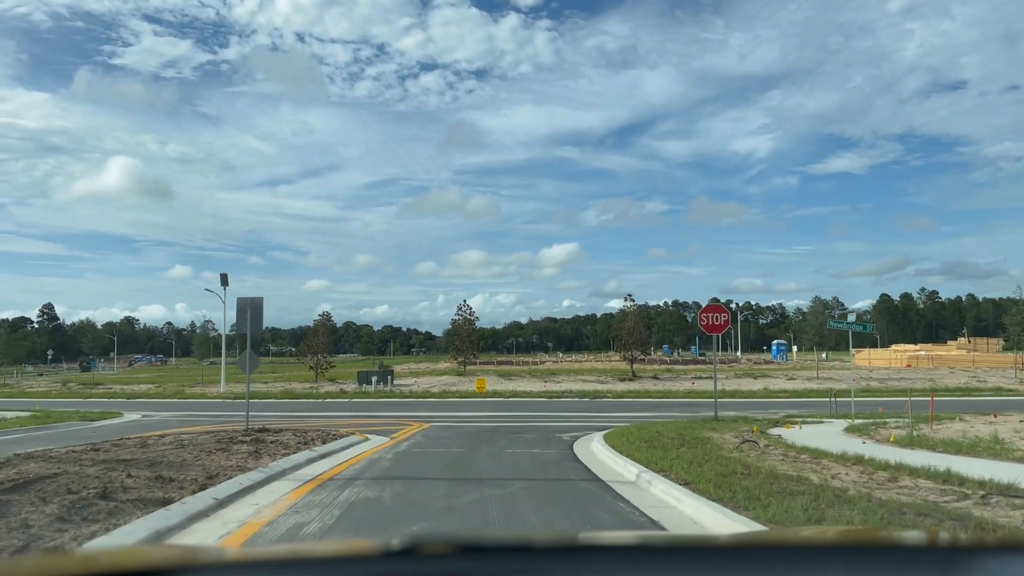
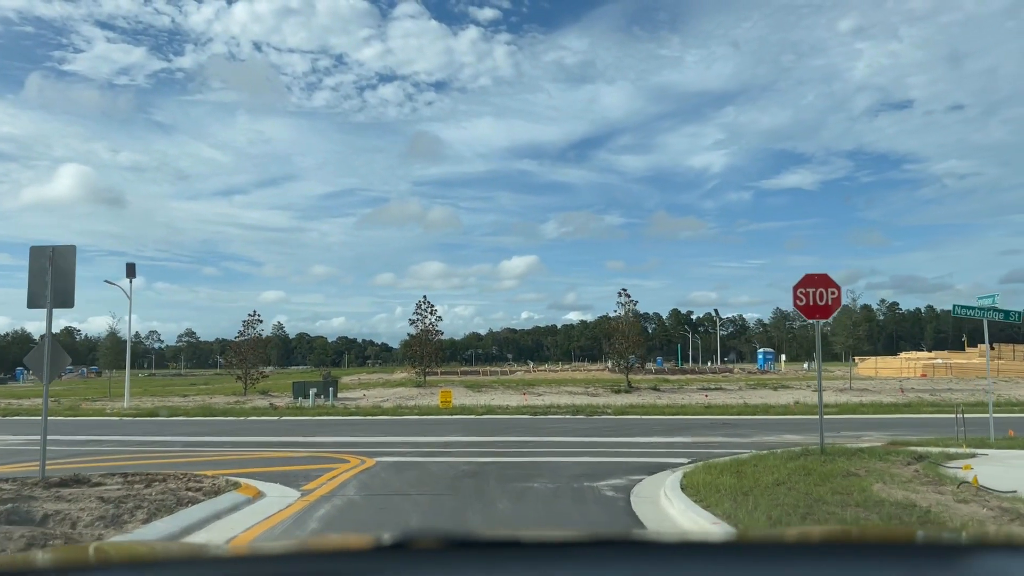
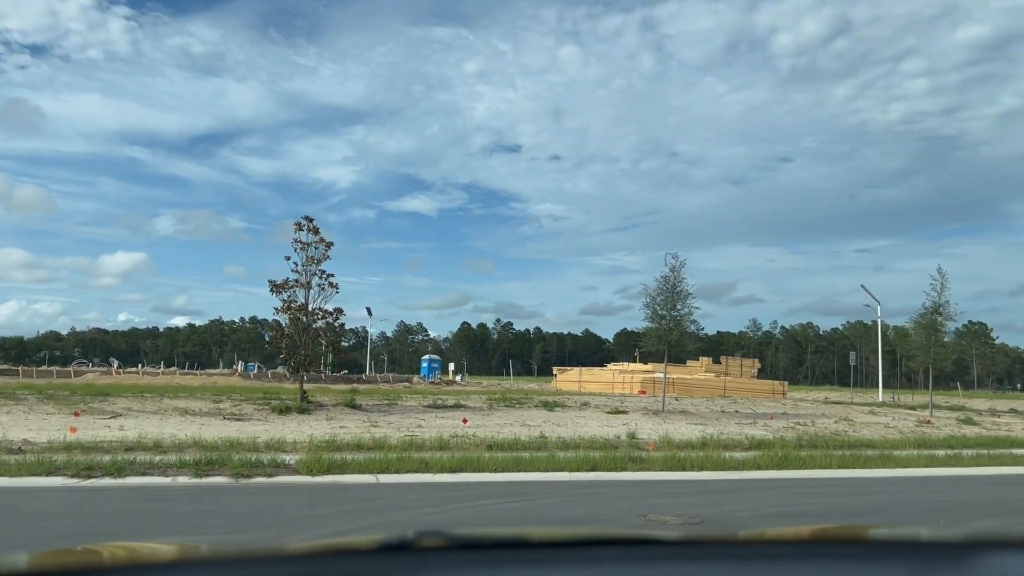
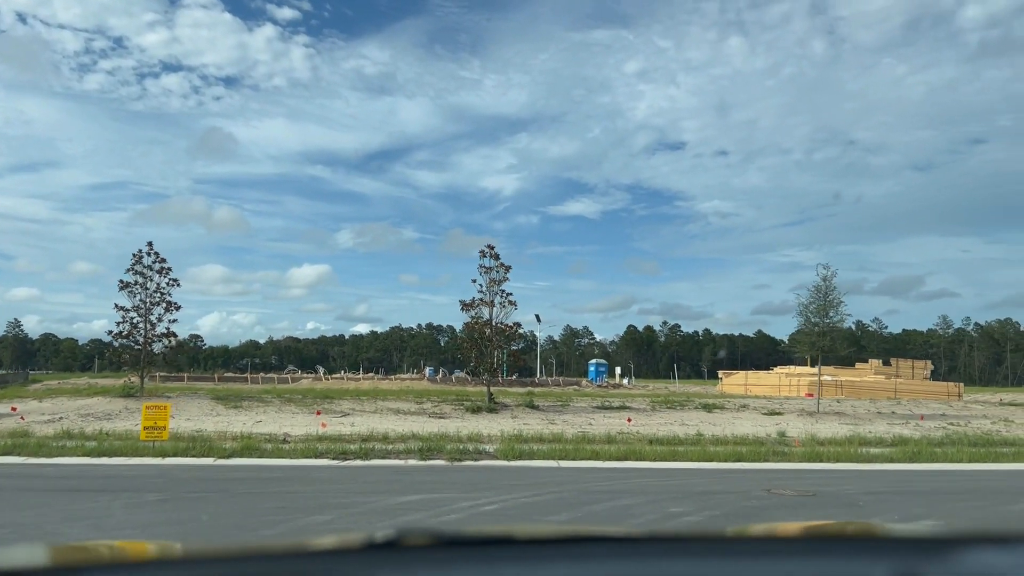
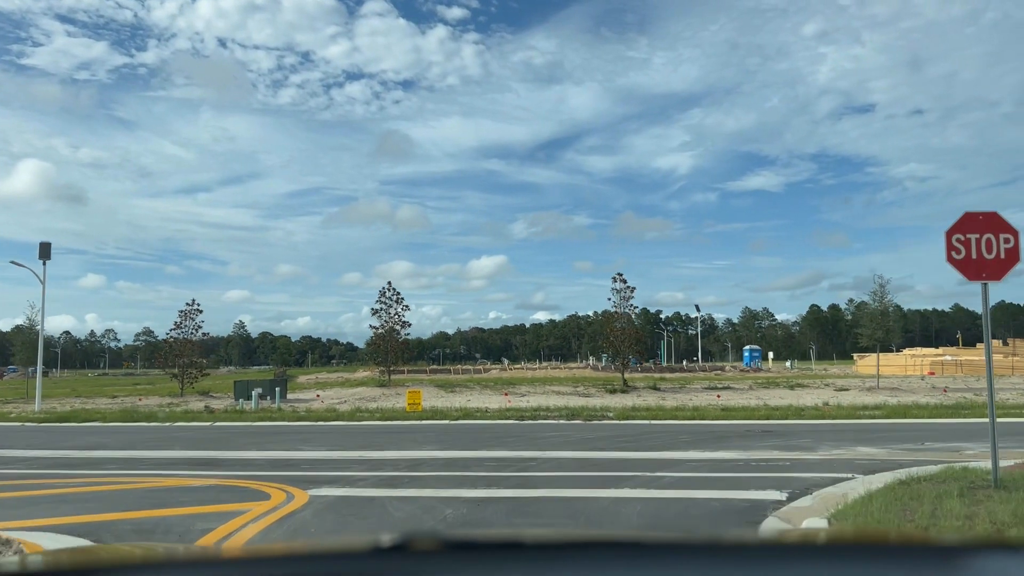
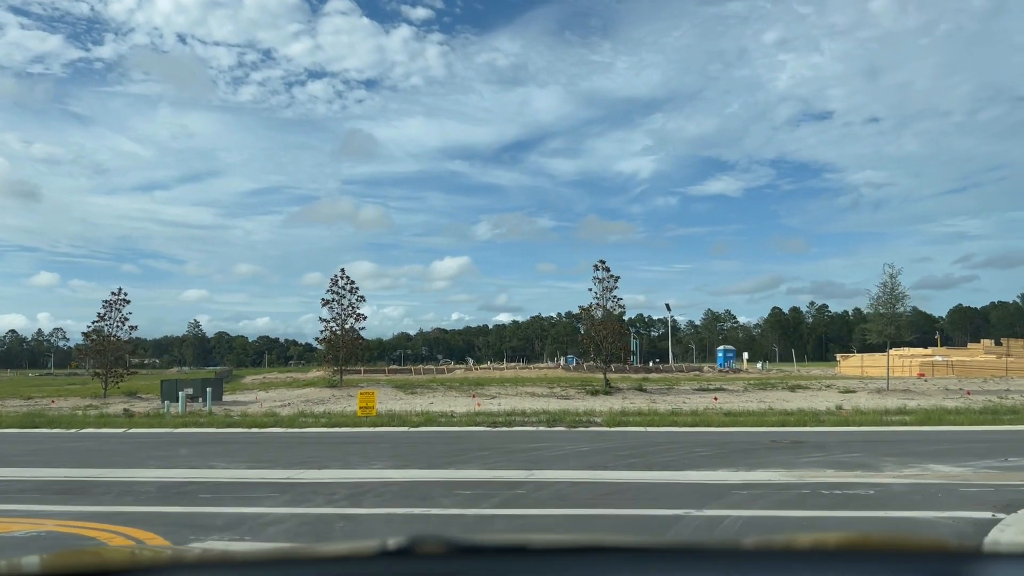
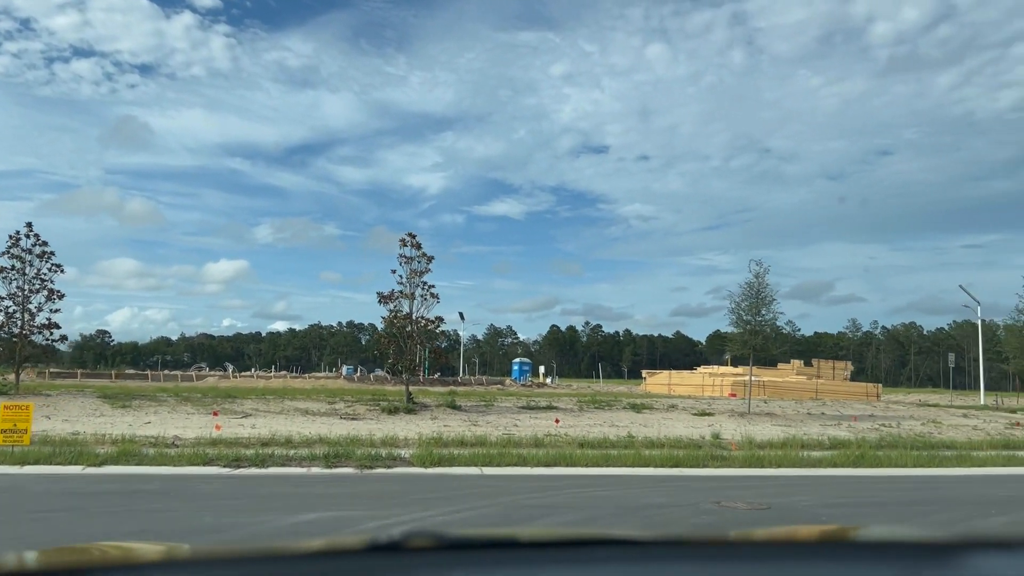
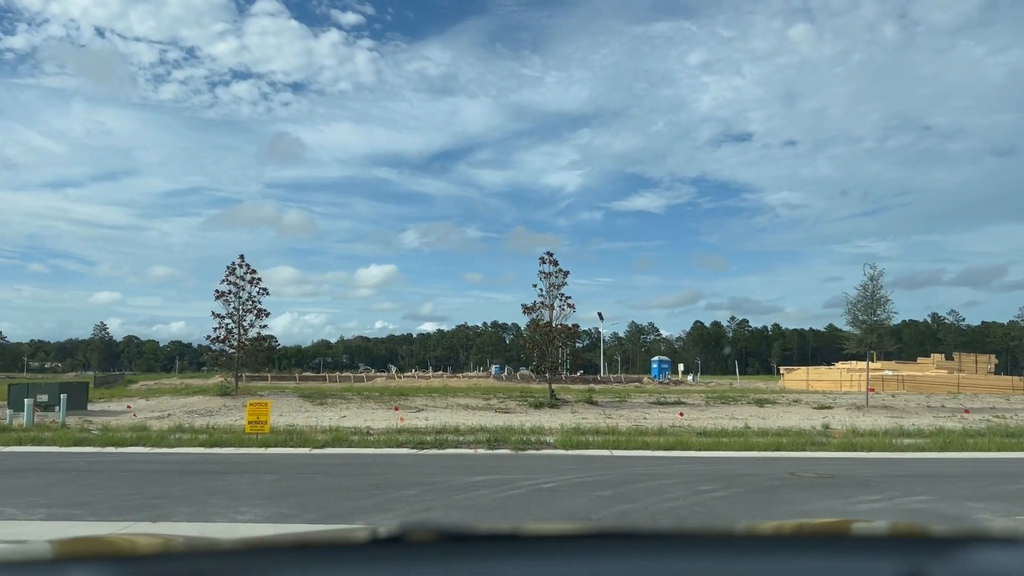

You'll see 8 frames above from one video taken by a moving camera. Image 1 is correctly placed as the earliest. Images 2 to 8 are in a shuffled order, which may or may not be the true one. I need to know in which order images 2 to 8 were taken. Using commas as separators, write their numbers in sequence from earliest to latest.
2, 5, 6, 8, 4, 7, 3
